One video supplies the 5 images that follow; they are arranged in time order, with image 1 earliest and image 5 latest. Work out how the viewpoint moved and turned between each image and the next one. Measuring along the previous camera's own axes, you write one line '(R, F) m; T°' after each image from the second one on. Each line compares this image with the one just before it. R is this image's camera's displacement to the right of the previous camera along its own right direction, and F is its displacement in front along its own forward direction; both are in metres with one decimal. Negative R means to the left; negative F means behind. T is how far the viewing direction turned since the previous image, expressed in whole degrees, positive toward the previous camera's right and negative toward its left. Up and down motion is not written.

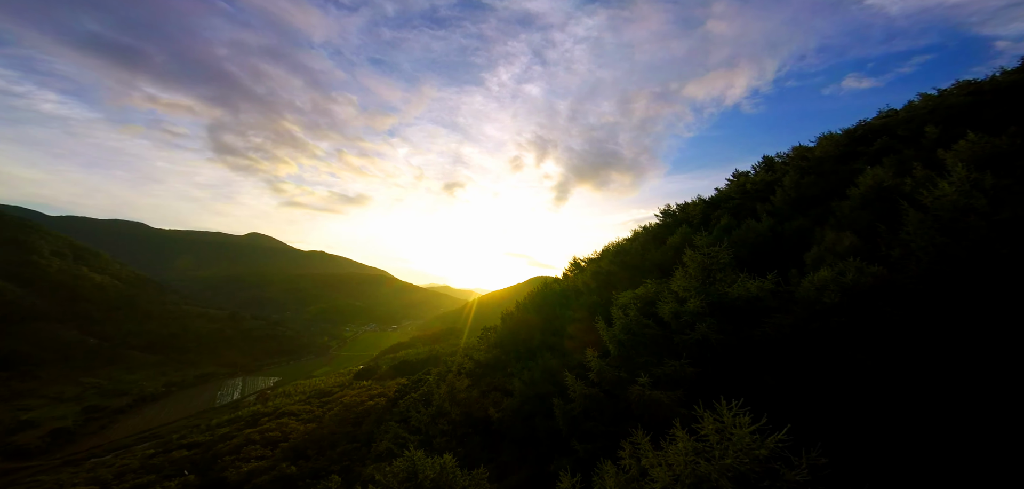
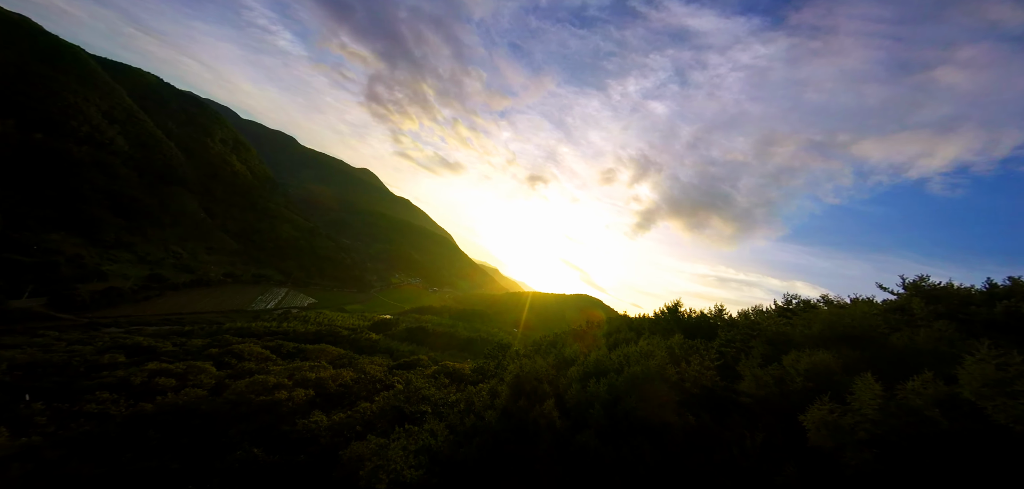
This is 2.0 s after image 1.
(-0.1, +8.0) m; -9°
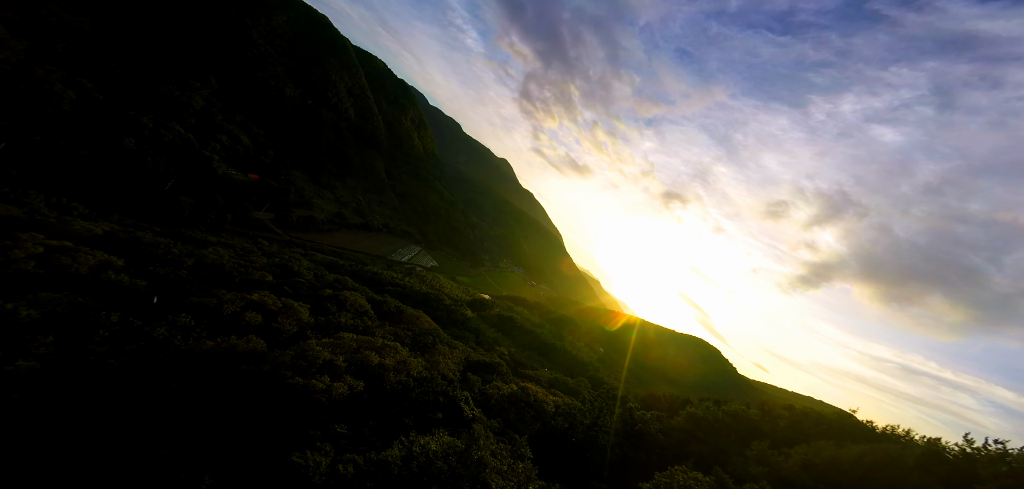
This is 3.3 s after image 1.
(-1.2, +4.5) m; -16°
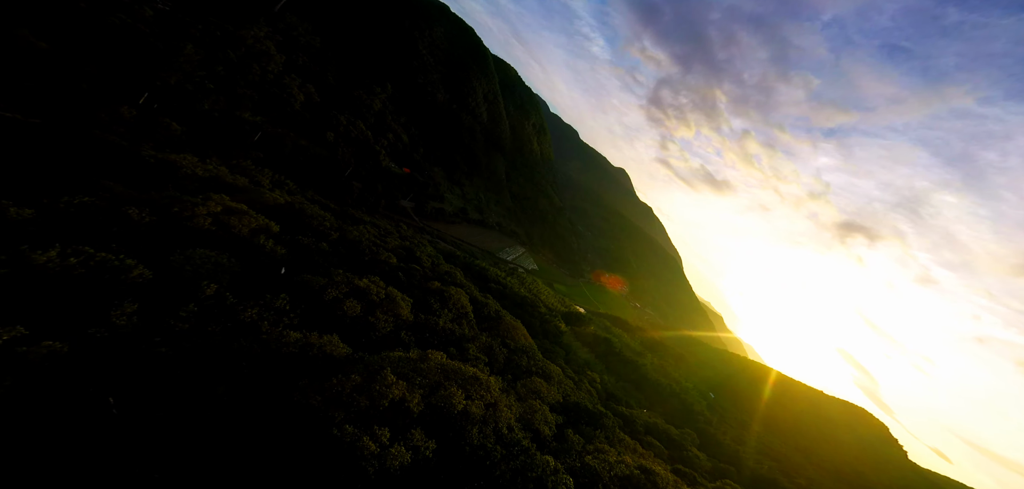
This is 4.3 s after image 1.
(-1.2, +4.0) m; -16°
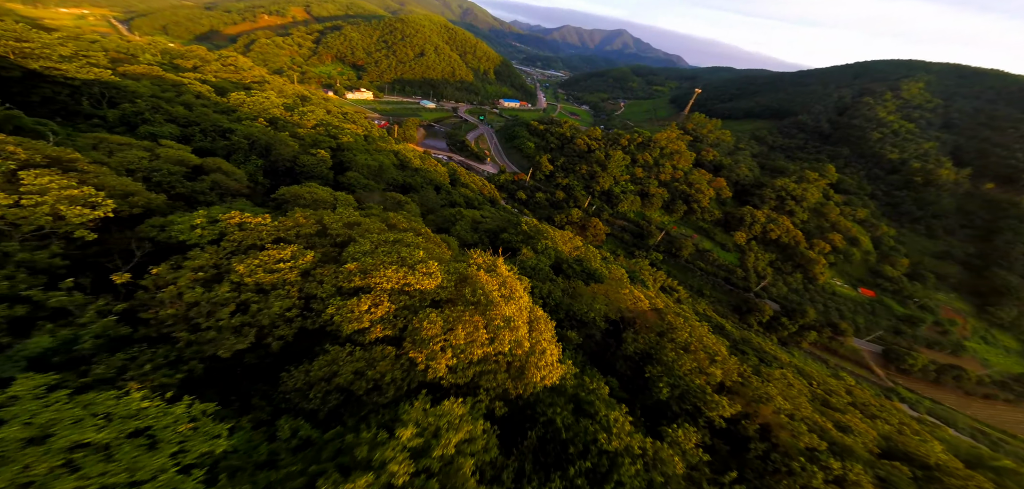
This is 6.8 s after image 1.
(-9.5, +20.9) m; -57°
